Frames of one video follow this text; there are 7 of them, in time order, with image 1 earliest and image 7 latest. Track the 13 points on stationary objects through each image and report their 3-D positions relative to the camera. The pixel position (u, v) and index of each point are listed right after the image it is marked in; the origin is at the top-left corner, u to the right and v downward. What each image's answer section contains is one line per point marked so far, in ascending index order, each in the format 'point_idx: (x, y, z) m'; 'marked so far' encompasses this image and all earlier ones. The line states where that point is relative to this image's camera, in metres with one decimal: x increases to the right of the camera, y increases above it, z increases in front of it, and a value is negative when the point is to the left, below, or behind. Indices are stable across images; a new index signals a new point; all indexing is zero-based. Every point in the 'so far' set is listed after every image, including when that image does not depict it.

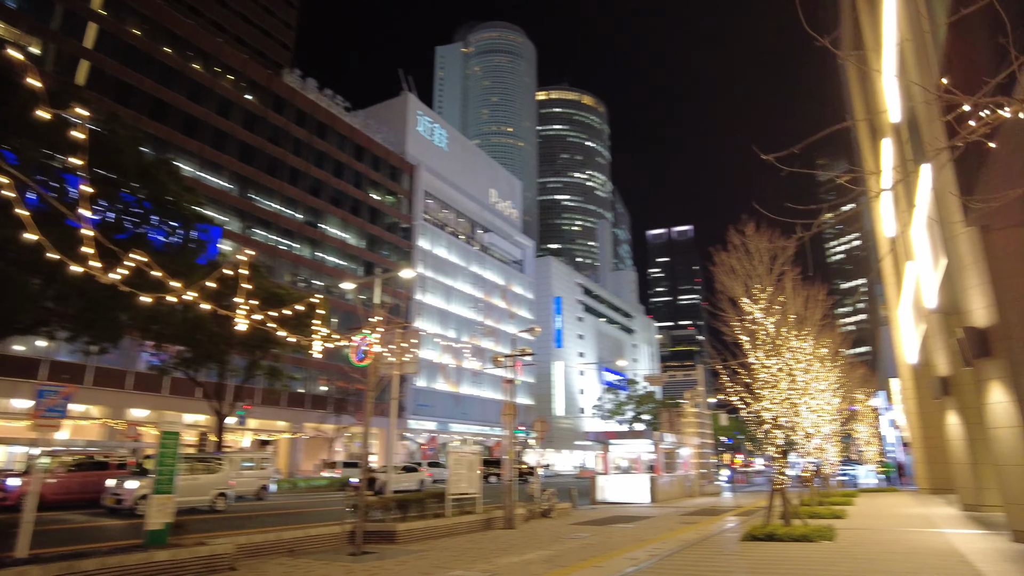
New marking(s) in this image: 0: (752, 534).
0: (+4.2, -4.3, +11.4) m
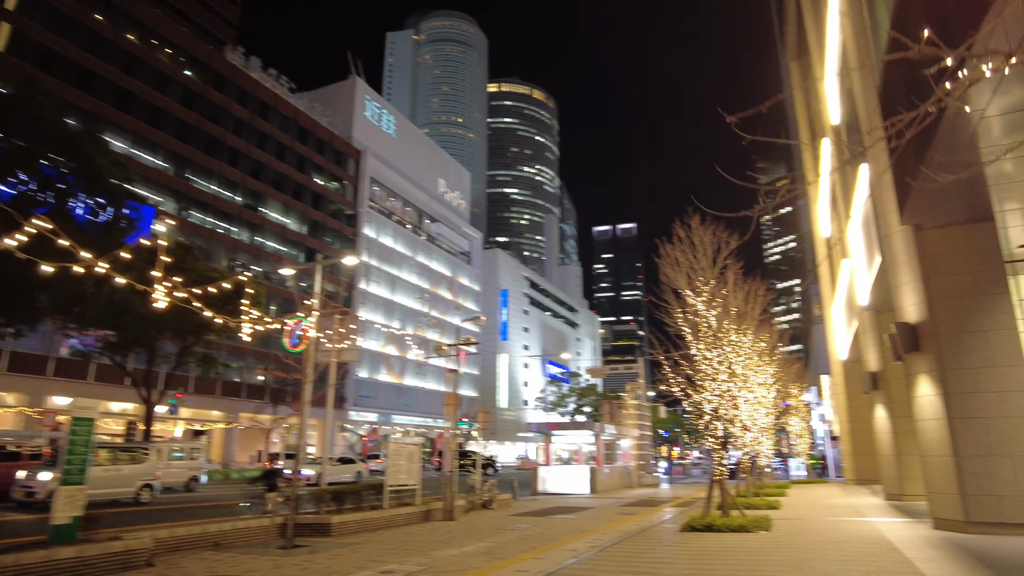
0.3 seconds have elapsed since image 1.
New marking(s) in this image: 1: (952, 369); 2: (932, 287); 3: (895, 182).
0: (+3.2, -4.2, +11.5) m
1: (+7.2, -1.3, +10.6) m
2: (+7.1, 0.0, +11.0) m
3: (+6.9, +1.9, +11.5) m
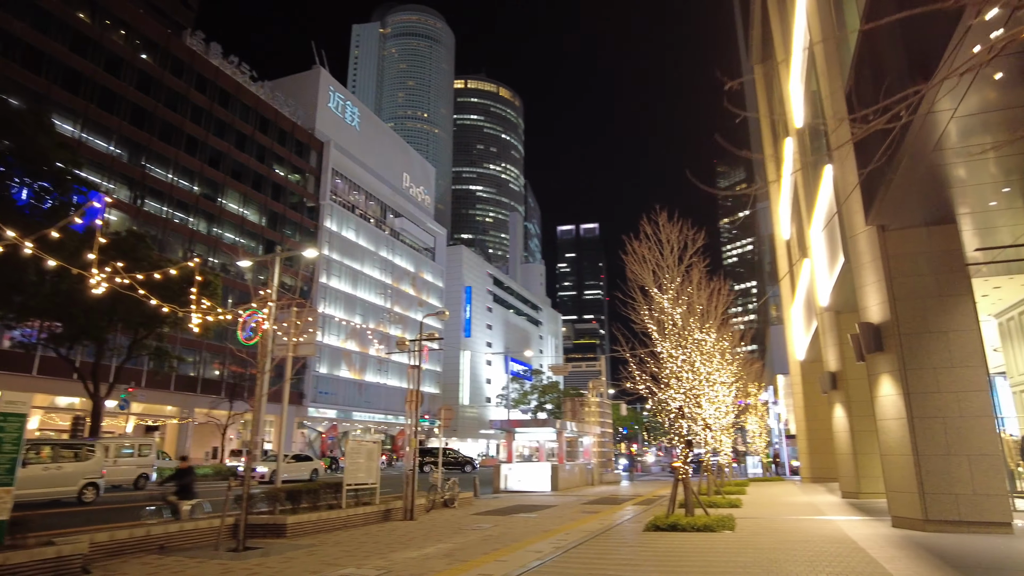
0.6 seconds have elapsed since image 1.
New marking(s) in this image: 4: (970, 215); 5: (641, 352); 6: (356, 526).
0: (+2.5, -4.1, +11.4) m
1: (+6.6, -1.3, +10.7) m
2: (+6.6, 0.0, +11.1) m
3: (+6.3, +1.9, +11.6) m
4: (+7.6, +1.2, +10.8) m
5: (+3.1, -1.5, +15.6) m
6: (-3.1, -4.8, +13.1) m
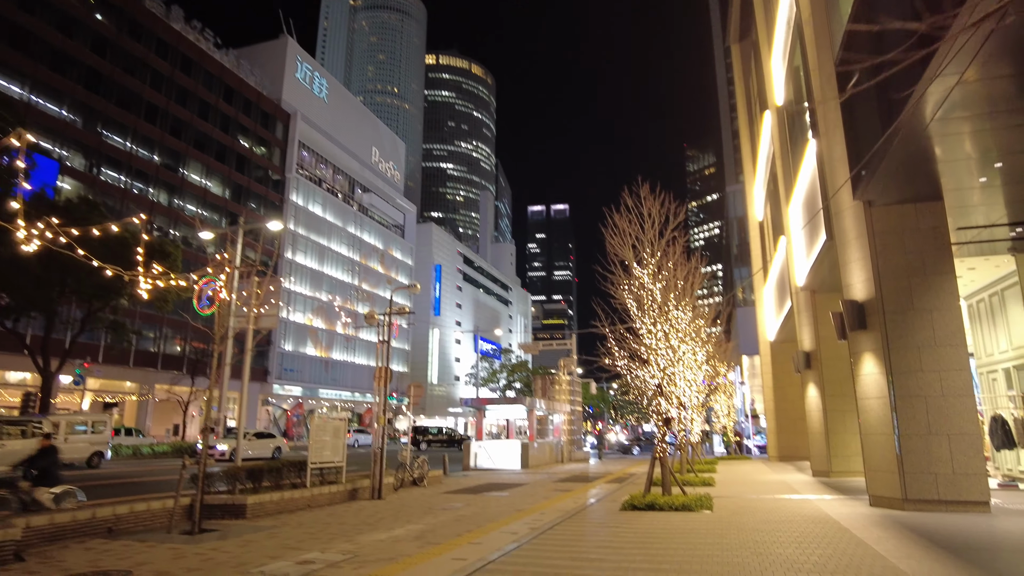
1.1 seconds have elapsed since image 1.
0: (+2.0, -3.7, +11.1) m
1: (+6.2, -1.0, +10.5) m
2: (+6.2, +0.4, +10.8) m
3: (+5.9, +2.3, +11.3) m
4: (+7.3, +1.6, +10.6) m
5: (+2.5, -1.0, +15.2) m
6: (-3.7, -4.2, +12.5) m
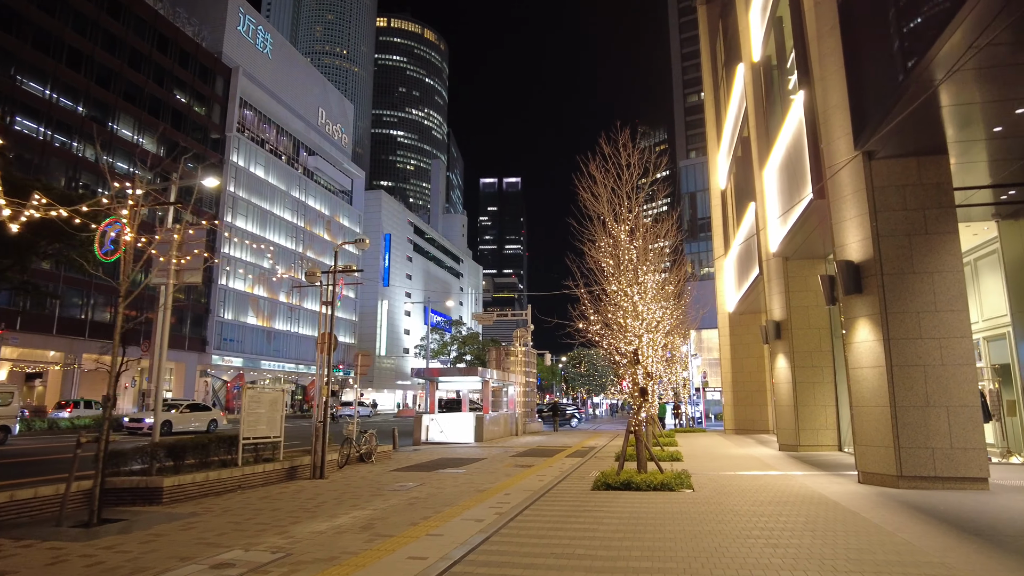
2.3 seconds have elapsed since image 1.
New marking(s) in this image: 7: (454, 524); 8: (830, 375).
0: (+1.4, -3.0, +10.0) m
1: (+5.7, -0.4, +9.7) m
2: (+5.6, +1.0, +9.9) m
3: (+5.4, +2.9, +10.3) m
4: (+6.8, +2.1, +9.7) m
5: (+1.7, -0.1, +14.0) m
6: (-4.4, -3.4, +11.0) m
7: (-0.7, -2.7, +7.4) m
8: (+8.1, -2.2, +16.5) m
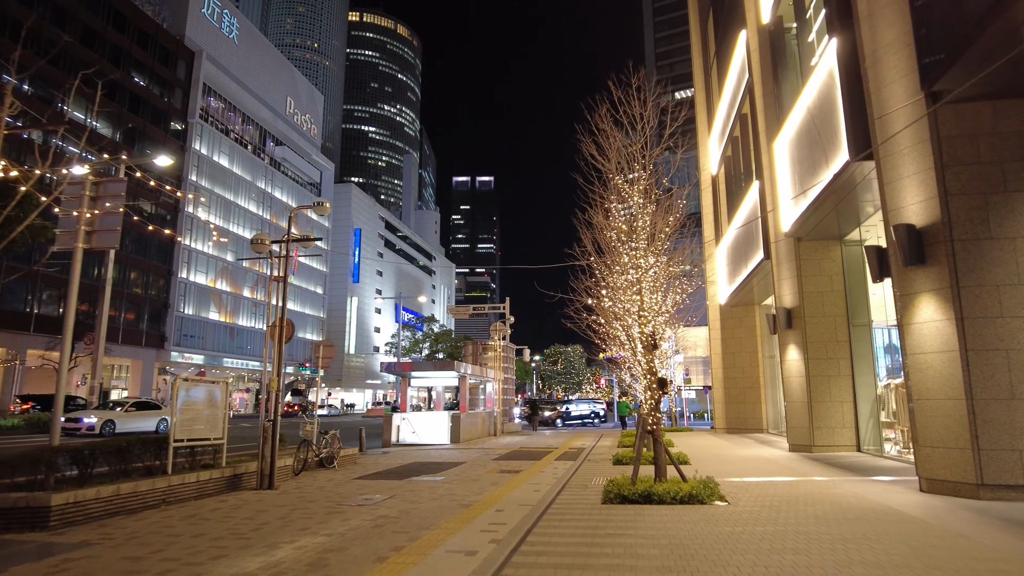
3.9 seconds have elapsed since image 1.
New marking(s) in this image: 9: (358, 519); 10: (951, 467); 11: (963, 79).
0: (+1.3, -2.6, +8.2) m
1: (+5.6, 0.0, +8.0) m
2: (+5.6, +1.4, +8.3) m
3: (+5.3, +3.3, +8.6) m
4: (+6.7, +2.5, +8.1) m
5: (+1.4, +0.3, +12.2) m
6: (-4.5, -2.9, +8.9) m
7: (-0.6, -2.2, +5.4) m
8: (+7.7, -1.8, +15.0) m
9: (-1.8, -2.6, +7.4) m
10: (+5.4, -2.2, +8.0) m
11: (+5.6, +2.6, +8.1) m
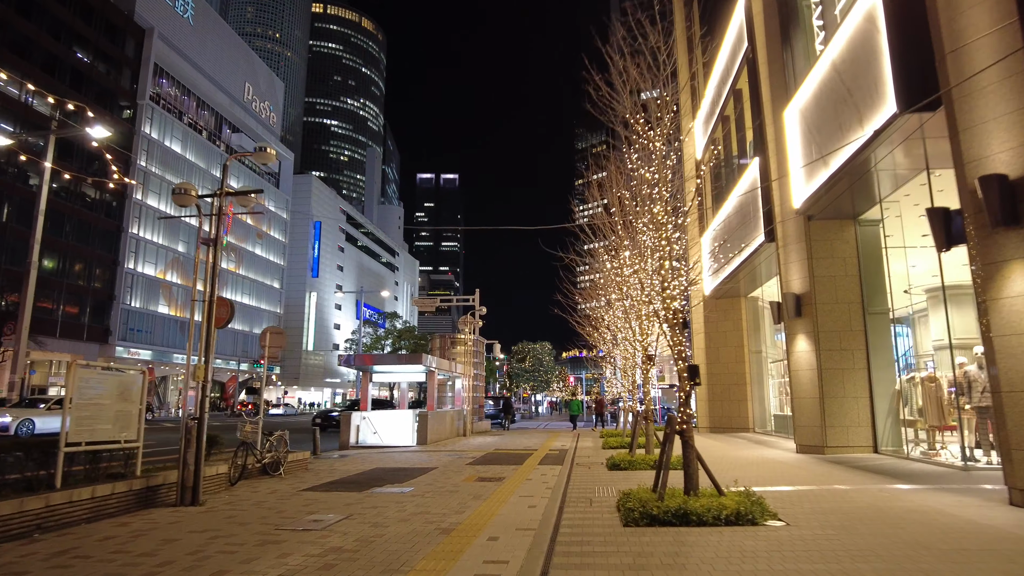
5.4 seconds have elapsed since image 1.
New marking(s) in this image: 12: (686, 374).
0: (+1.3, -2.2, +6.3) m
1: (+5.6, +0.4, +6.4) m
2: (+5.5, +1.7, +6.7) m
3: (+5.3, +3.7, +7.0) m
4: (+6.7, +2.9, +6.6) m
5: (+1.1, +0.7, +10.4) m
6: (-4.6, -2.5, +6.8) m
7: (-0.5, -1.8, +3.5) m
8: (+7.3, -1.5, +13.5) m
9: (-1.8, -2.2, +5.4) m
10: (+5.3, -1.9, +6.4) m
11: (+5.6, +3.0, +6.5) m
12: (+1.9, -1.0, +7.4) m
